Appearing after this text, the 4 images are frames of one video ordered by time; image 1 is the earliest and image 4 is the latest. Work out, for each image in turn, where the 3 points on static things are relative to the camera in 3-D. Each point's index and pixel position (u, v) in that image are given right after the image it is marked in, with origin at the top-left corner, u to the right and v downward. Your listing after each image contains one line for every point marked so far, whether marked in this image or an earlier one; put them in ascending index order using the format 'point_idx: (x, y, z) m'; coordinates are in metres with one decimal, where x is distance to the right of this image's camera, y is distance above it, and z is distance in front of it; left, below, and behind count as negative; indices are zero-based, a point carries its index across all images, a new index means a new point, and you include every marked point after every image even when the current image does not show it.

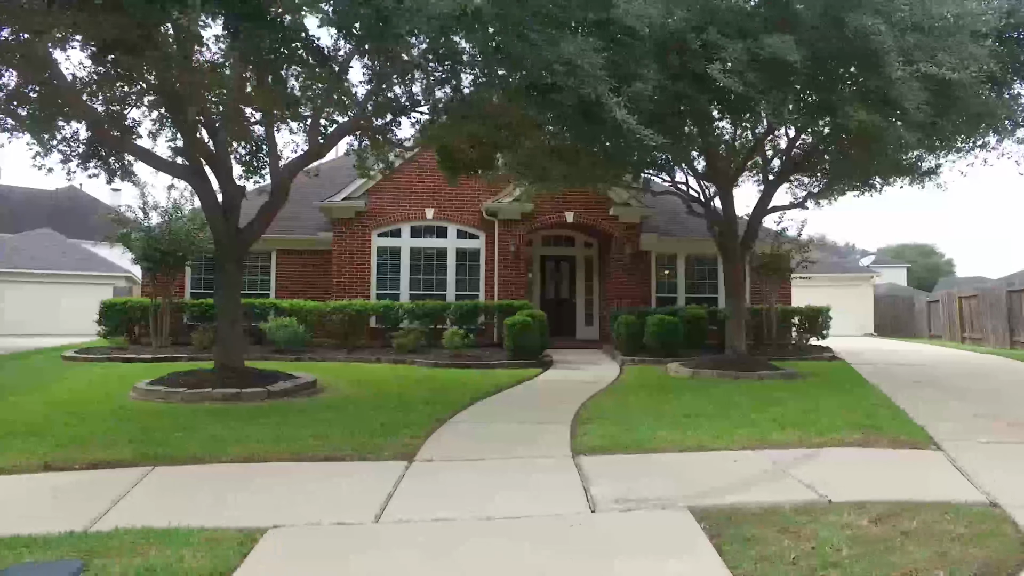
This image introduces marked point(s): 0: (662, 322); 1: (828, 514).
0: (+3.5, -0.8, +13.7) m
1: (+2.2, -1.6, +4.1) m
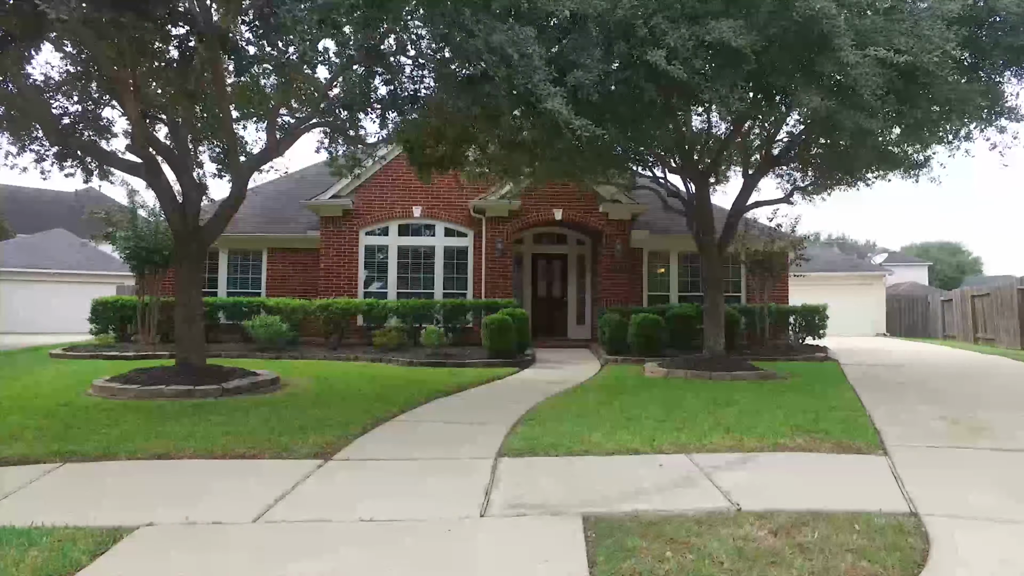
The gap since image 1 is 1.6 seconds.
0: (+3.1, -0.8, +13.5) m
1: (+1.4, -1.6, +3.9) m
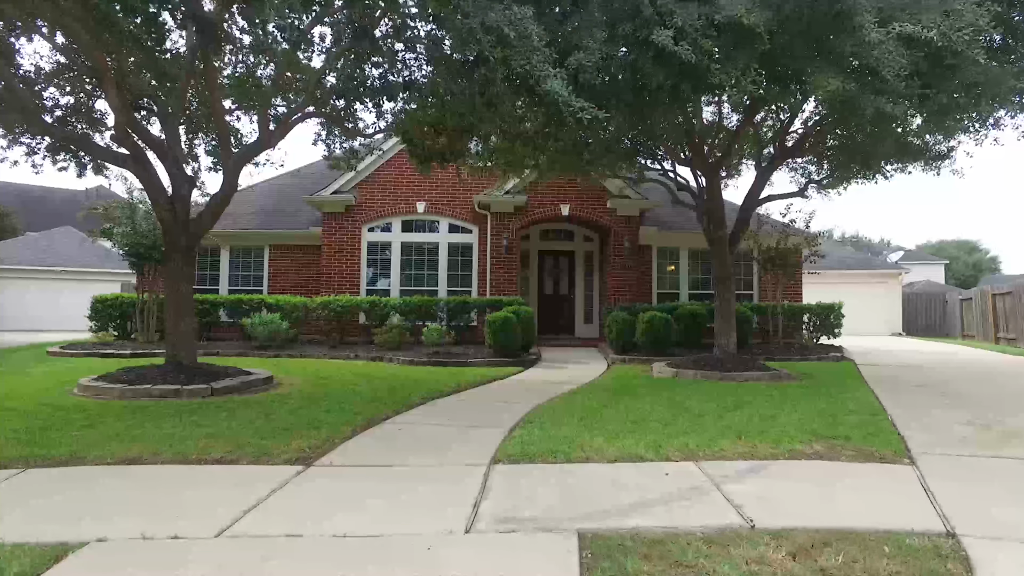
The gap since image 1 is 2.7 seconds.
0: (+3.1, -0.7, +13.0) m
1: (+1.4, -1.5, +3.5) m
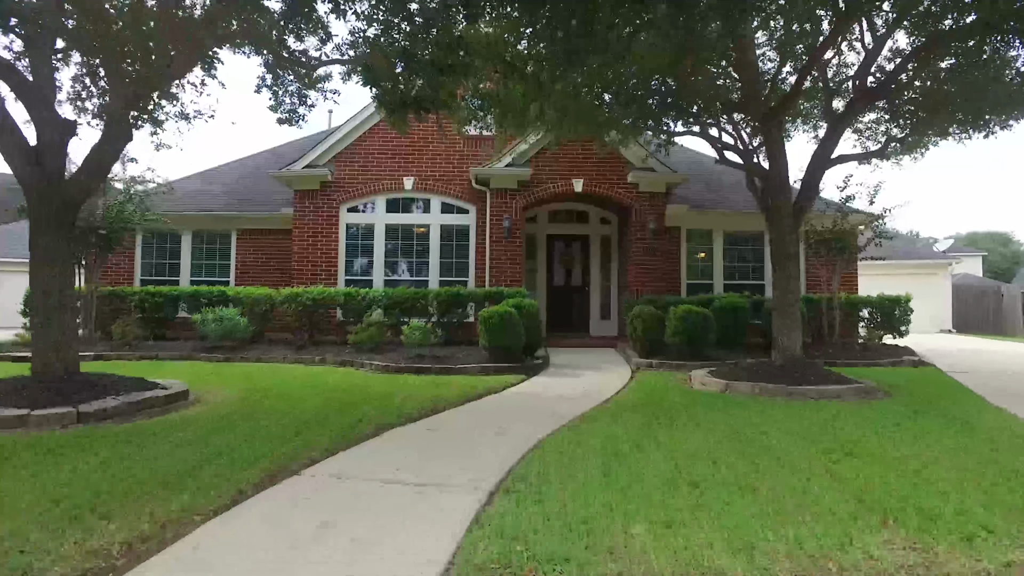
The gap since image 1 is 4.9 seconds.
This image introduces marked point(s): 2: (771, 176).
0: (+3.2, -0.5, +10.5) m
1: (+1.2, -1.4, +1.0) m
2: (+3.8, +1.6, +8.5) m
